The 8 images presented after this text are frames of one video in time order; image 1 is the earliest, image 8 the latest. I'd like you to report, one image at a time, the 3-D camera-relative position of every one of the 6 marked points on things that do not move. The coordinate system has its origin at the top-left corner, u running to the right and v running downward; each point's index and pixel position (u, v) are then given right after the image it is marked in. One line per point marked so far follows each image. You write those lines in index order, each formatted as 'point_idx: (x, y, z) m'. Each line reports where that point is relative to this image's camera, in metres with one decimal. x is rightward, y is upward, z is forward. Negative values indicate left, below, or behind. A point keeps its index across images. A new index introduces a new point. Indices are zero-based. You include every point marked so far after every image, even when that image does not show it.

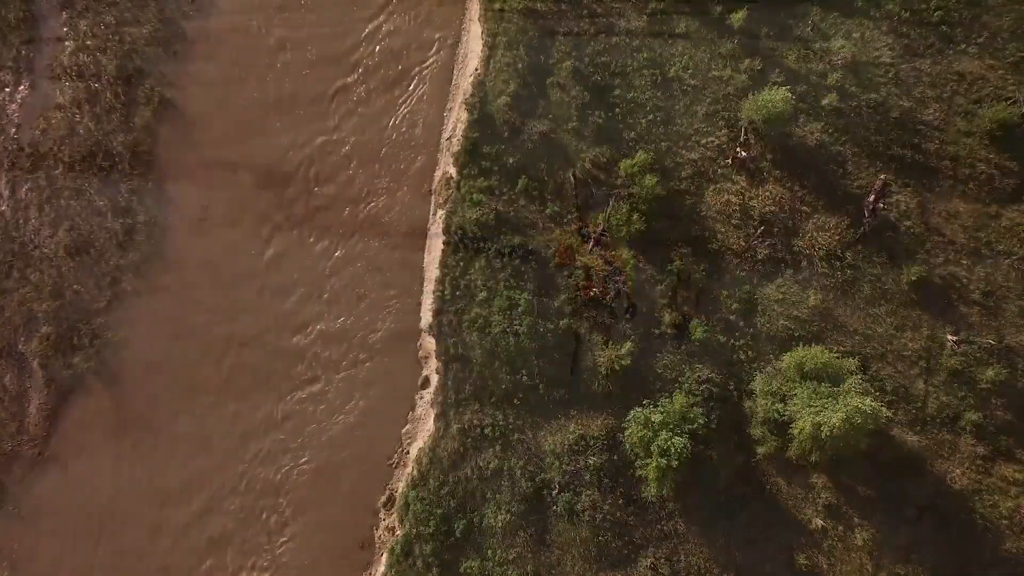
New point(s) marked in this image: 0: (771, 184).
0: (+4.6, +1.8, +14.6) m
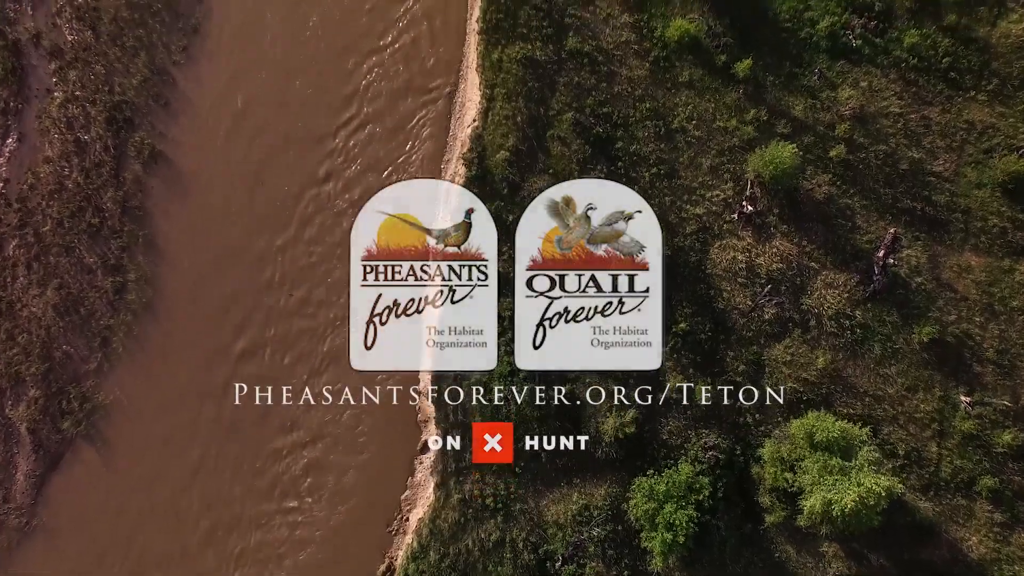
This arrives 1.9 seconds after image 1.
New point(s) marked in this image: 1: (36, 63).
0: (+4.5, +0.8, +14.2) m
1: (-9.0, +4.3, +15.7) m
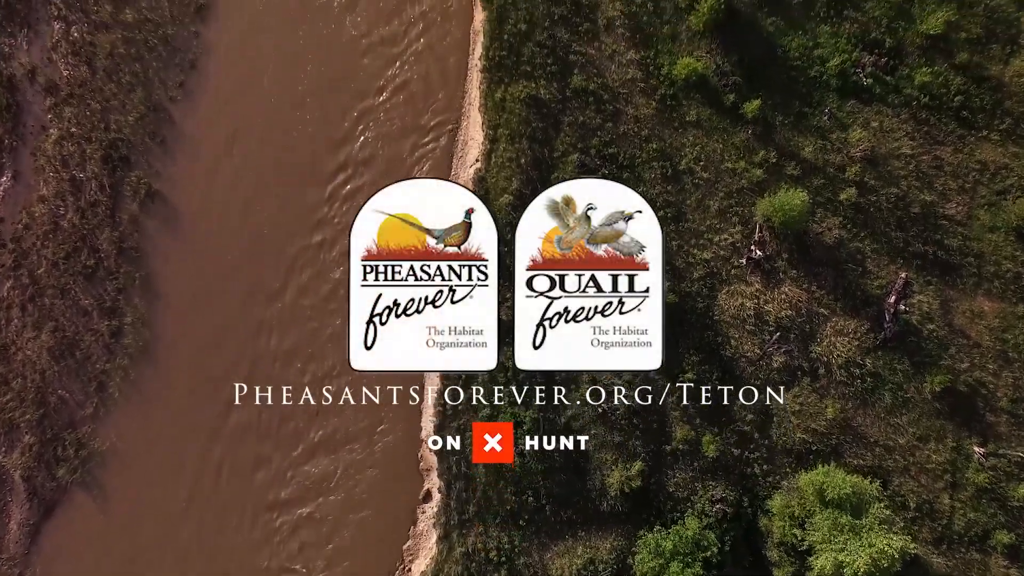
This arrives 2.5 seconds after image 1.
0: (+4.6, 0.0, +13.9) m
1: (-8.9, +3.5, +15.5) m
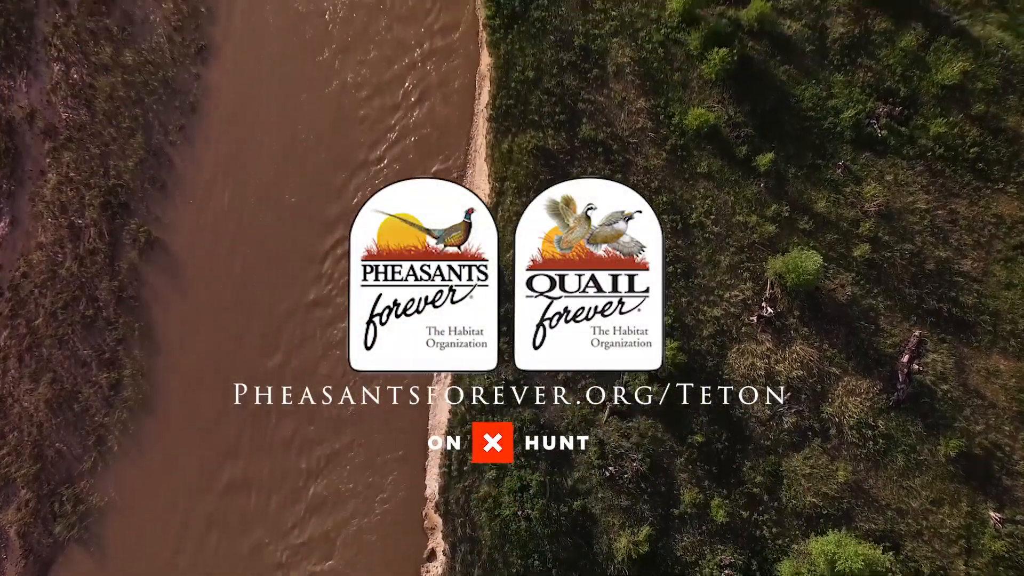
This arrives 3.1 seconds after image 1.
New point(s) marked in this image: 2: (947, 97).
0: (+4.7, -0.9, +13.7) m
1: (-8.8, +2.7, +15.2) m
2: (+7.5, +3.4, +14.3) m
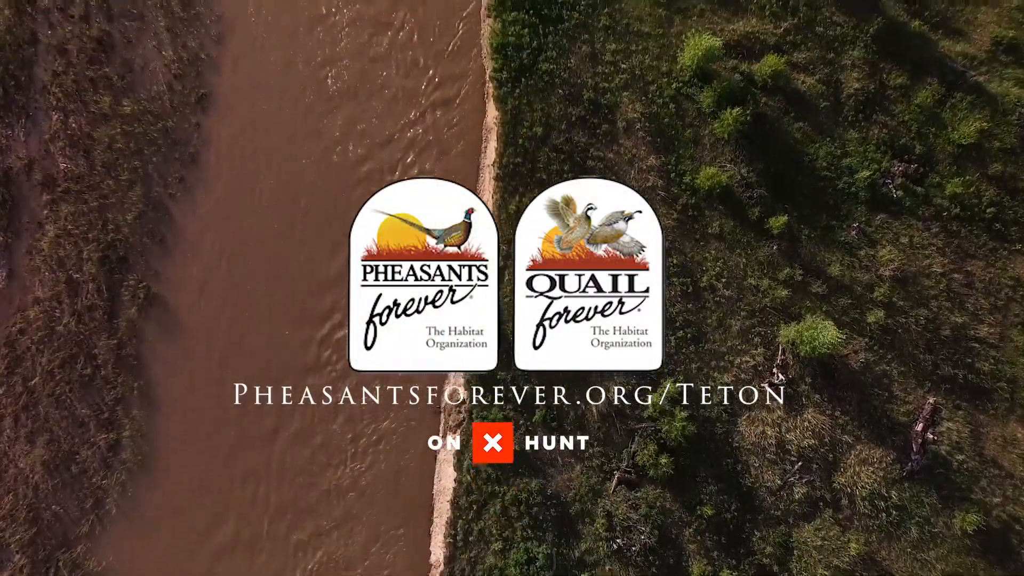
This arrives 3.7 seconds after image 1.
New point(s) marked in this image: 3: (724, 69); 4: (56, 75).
0: (+4.8, -2.0, +13.4) m
1: (-8.7, +1.7, +14.9) m
2: (+7.6, +2.3, +14.0) m
3: (+3.7, +3.8, +14.3) m
4: (-8.3, +3.9, +15.1) m
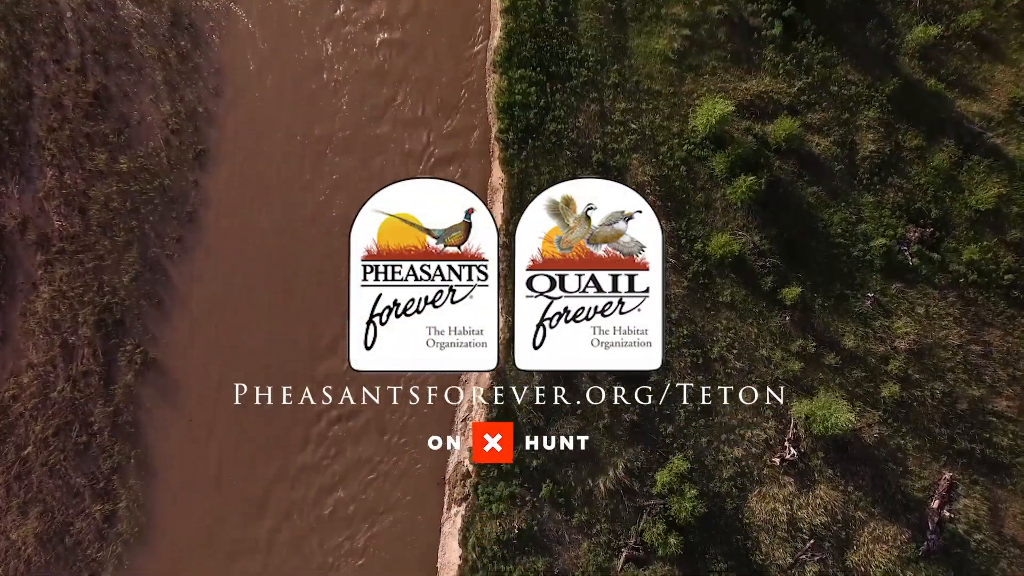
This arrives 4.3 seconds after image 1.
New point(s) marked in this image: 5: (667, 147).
0: (+4.9, -3.1, +13.1) m
1: (-8.6, +0.6, +14.5) m
2: (+7.8, +1.1, +13.7) m
3: (+3.8, +2.6, +13.9) m
4: (-8.2, +2.8, +14.8) m
5: (+2.6, +2.4, +14.0) m
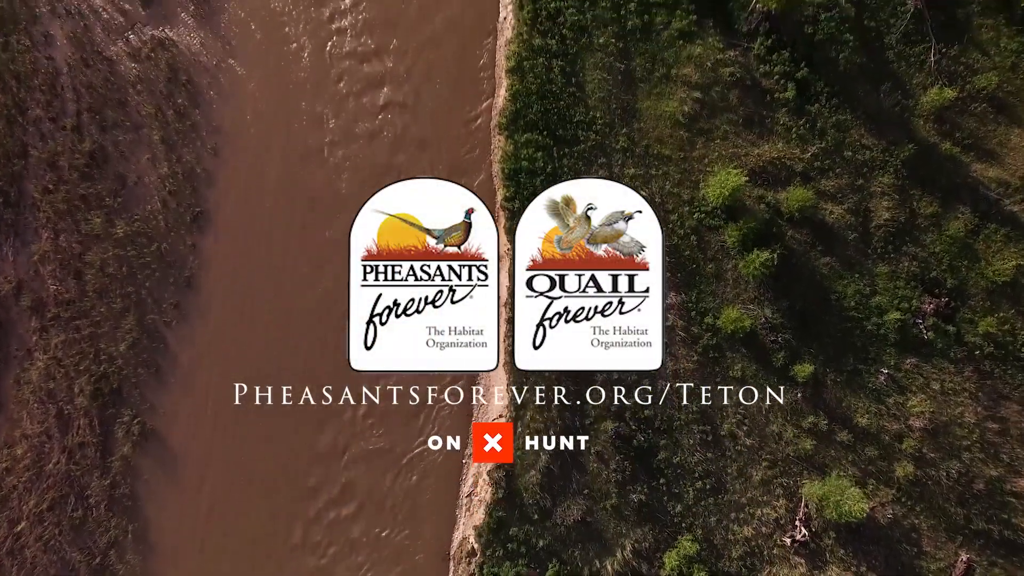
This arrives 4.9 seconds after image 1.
0: (+5.0, -4.3, +12.7) m
1: (-8.5, -0.5, +14.2) m
2: (+7.8, -0.1, +13.3) m
3: (+3.9, +1.5, +13.6) m
4: (-8.1, +1.7, +14.4) m
5: (+2.7, +1.2, +13.6) m
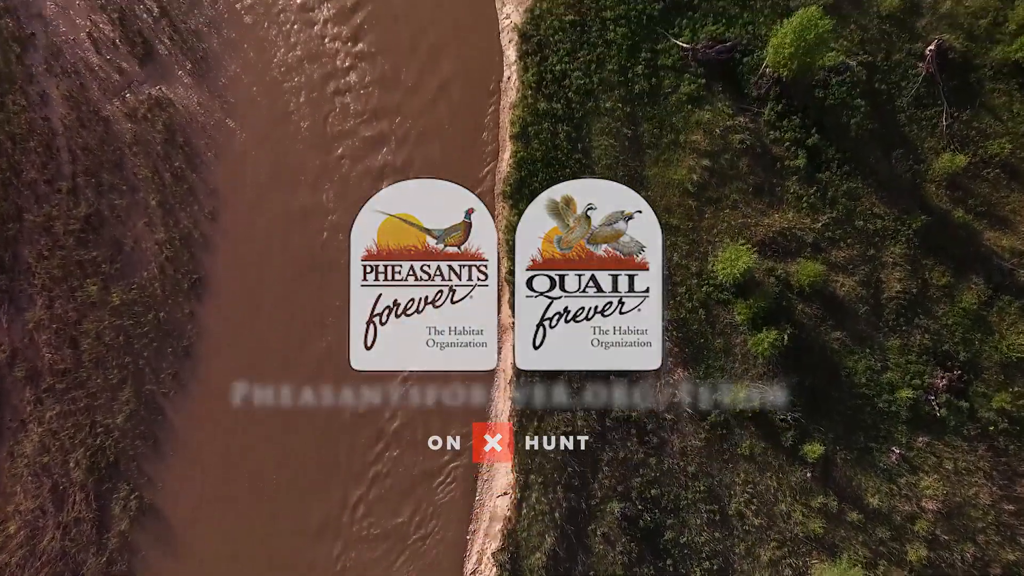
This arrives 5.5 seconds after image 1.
0: (+5.1, -5.5, +12.5) m
1: (-8.4, -1.7, +13.9) m
2: (+7.9, -1.3, +13.1) m
3: (+3.9, +0.3, +13.3) m
4: (-8.0, +0.5, +14.1) m
5: (+2.8, 0.0, +13.4) m
